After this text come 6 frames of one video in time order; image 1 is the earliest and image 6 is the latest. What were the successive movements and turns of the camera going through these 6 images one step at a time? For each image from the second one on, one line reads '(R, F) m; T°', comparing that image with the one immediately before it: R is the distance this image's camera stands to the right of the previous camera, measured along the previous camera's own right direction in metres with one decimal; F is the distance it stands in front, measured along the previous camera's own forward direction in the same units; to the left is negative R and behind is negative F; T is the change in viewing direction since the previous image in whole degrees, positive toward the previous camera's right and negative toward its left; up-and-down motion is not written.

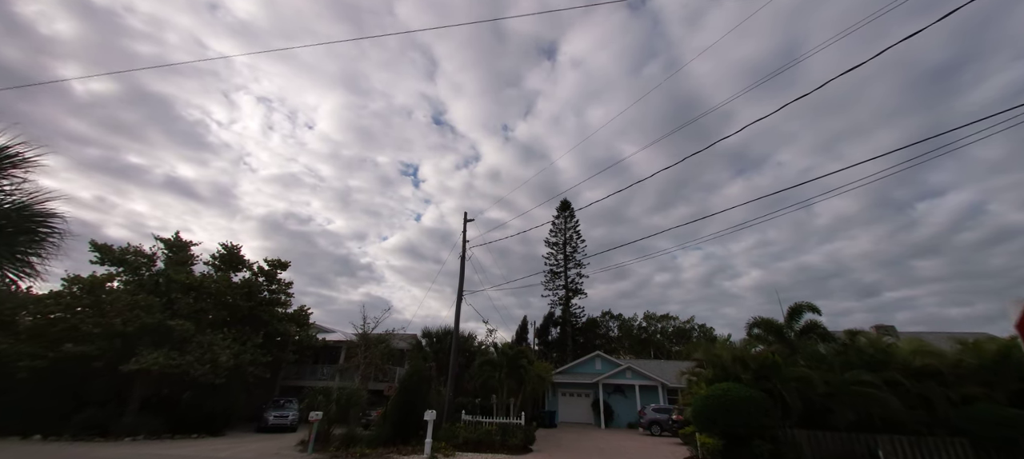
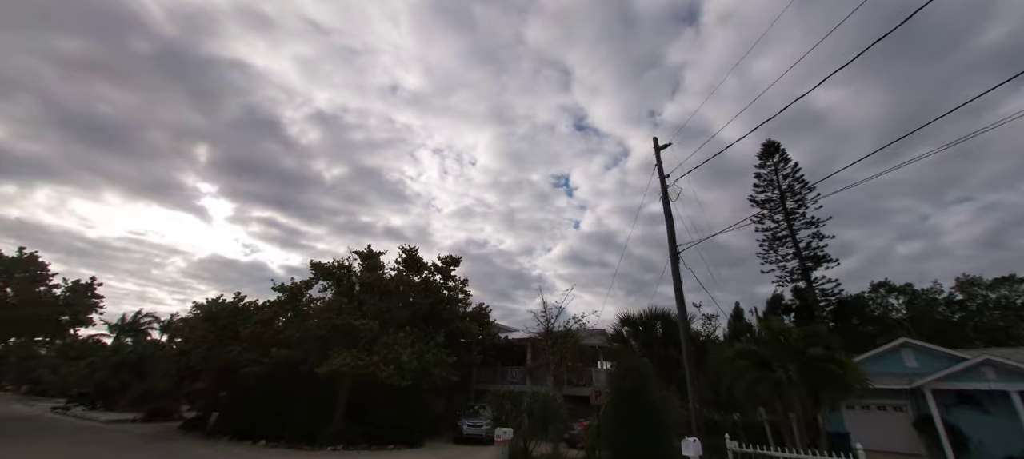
(-2.2, +5.1) m; -24°
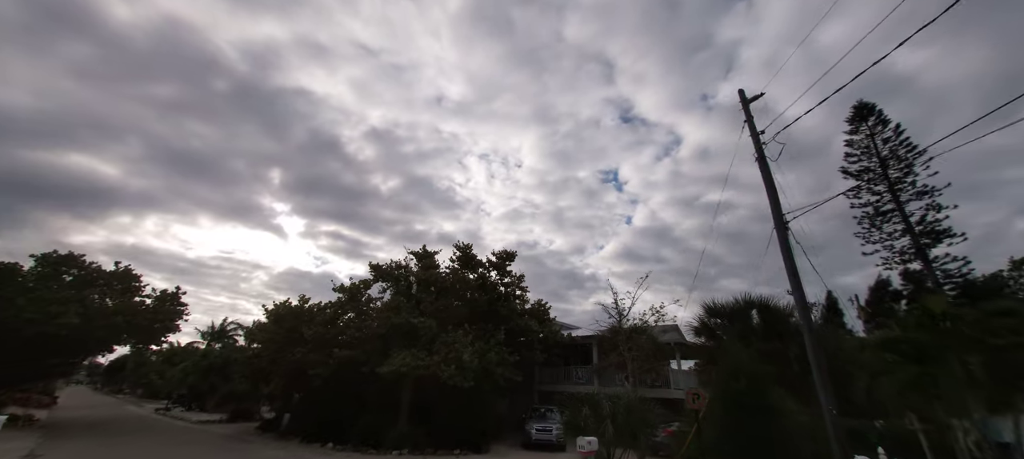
(-0.5, +1.3) m; -7°
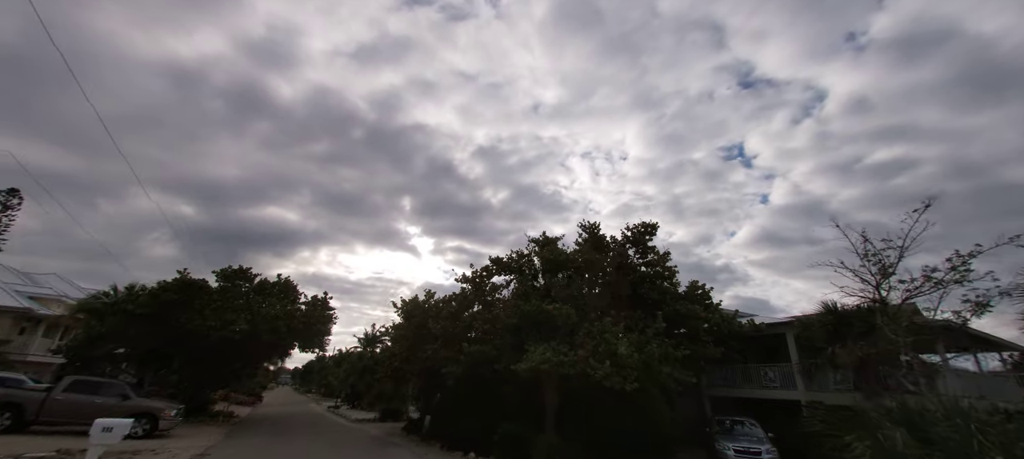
(-1.3, +3.1) m; -17°
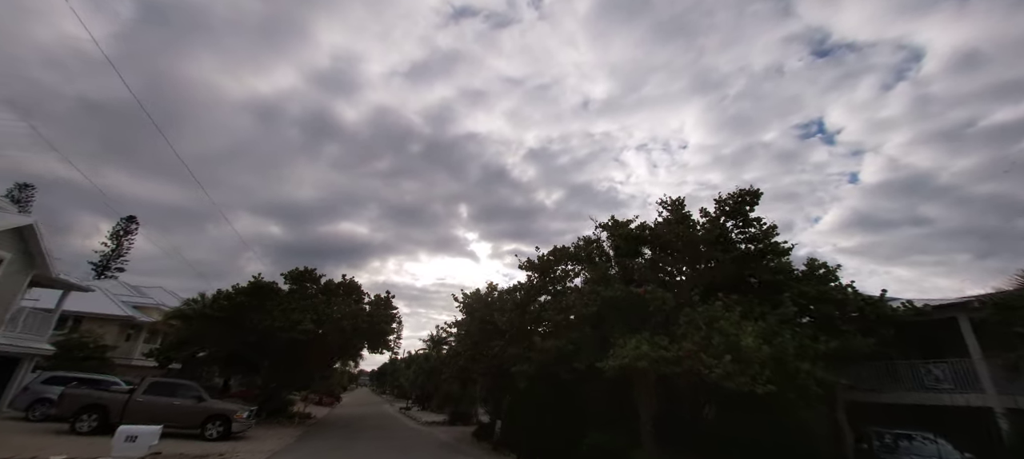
(-0.5, +1.9) m; -8°
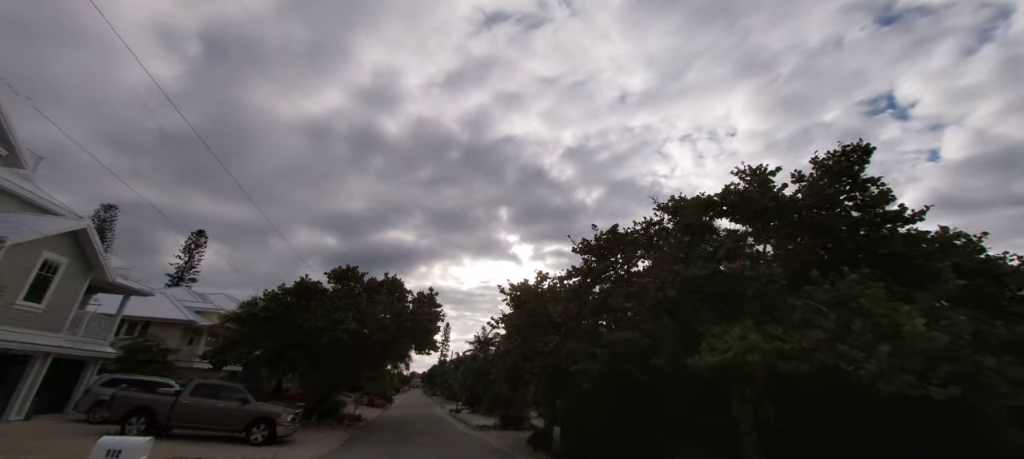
(-0.4, +1.6) m; -6°
